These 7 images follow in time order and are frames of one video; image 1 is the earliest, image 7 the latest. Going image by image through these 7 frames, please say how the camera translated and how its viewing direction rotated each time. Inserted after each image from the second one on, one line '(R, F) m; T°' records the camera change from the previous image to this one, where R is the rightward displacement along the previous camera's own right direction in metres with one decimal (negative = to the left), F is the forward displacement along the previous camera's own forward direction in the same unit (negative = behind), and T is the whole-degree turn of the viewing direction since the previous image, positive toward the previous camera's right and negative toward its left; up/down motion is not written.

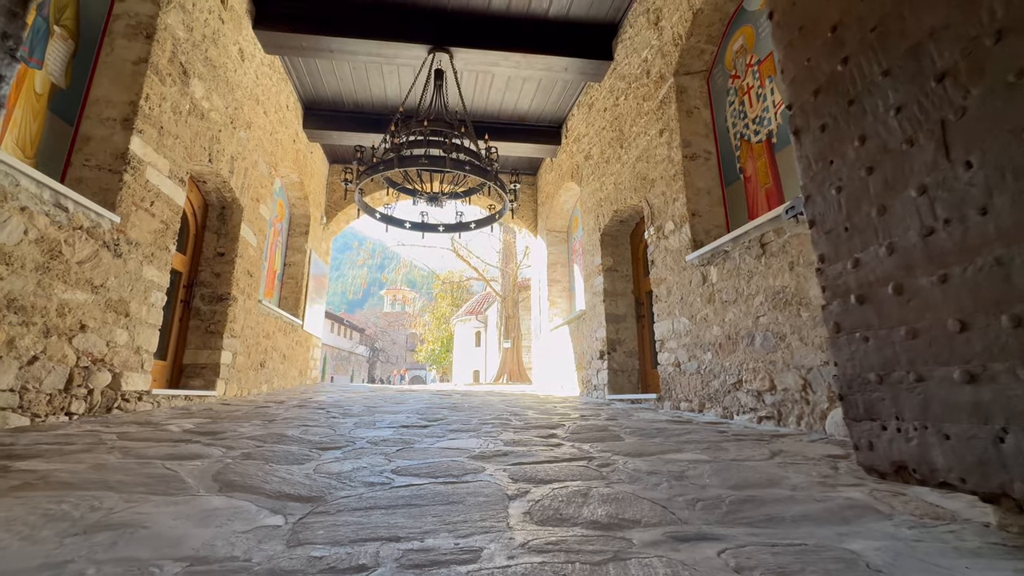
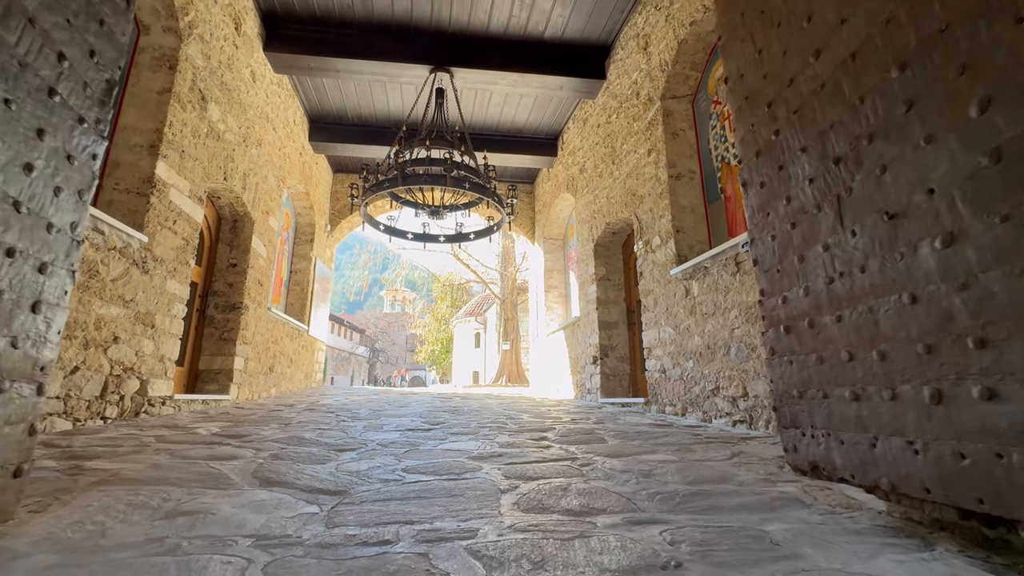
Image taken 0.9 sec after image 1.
(0.0, -0.3) m; 0°
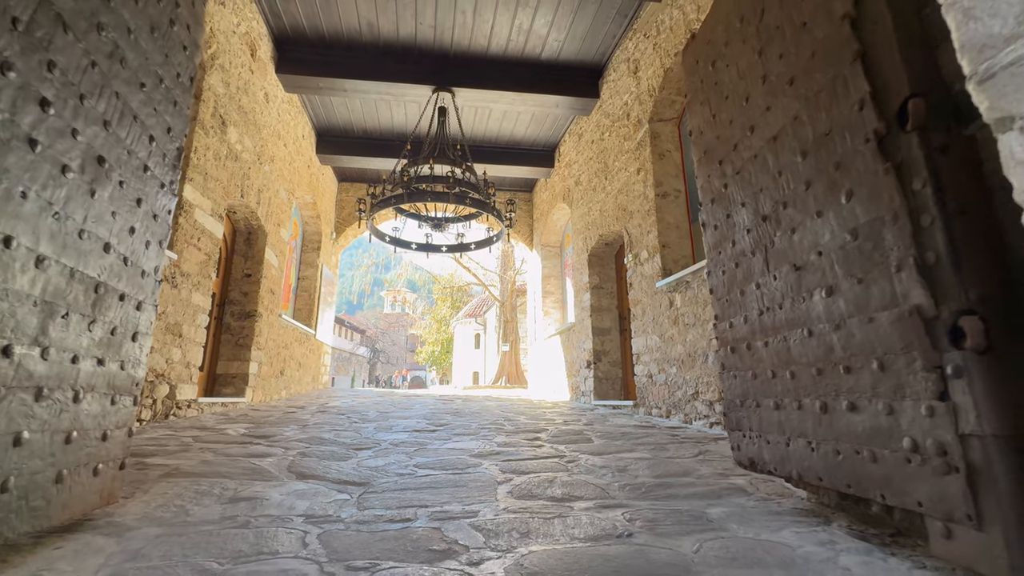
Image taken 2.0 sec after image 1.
(0.0, -0.3) m; 0°
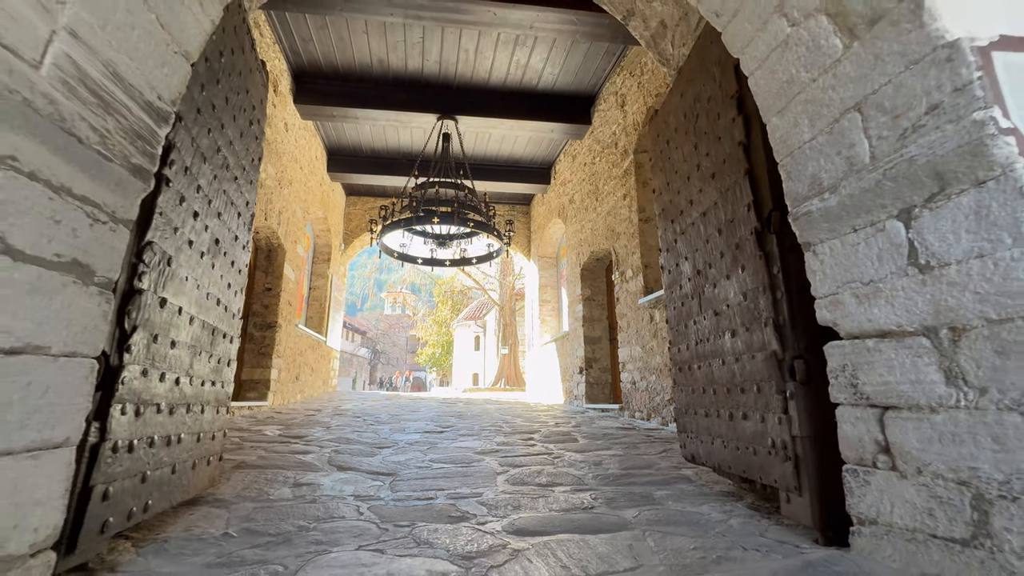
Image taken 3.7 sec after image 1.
(0.0, -0.5) m; 0°
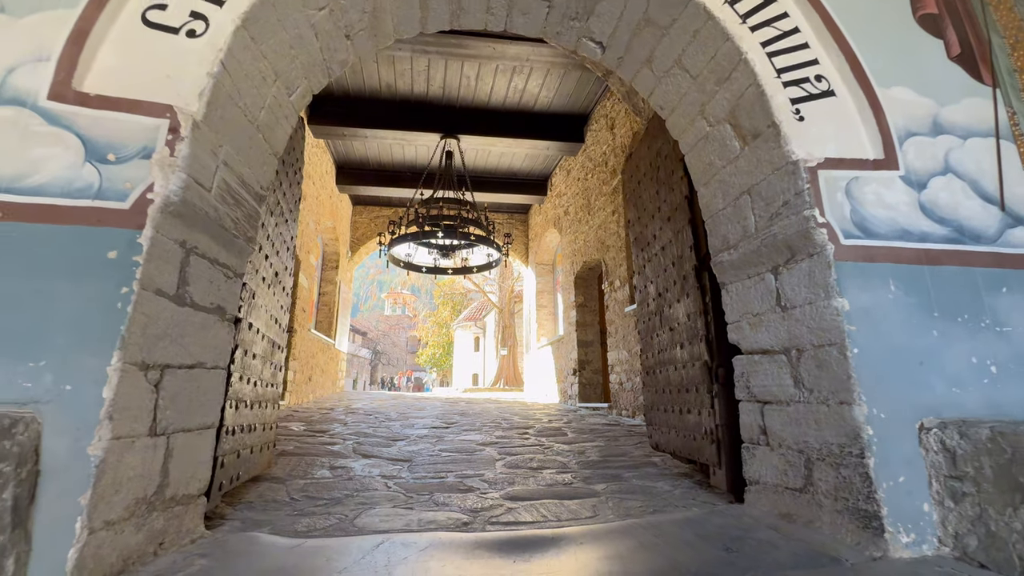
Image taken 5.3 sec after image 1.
(0.0, -0.5) m; 0°
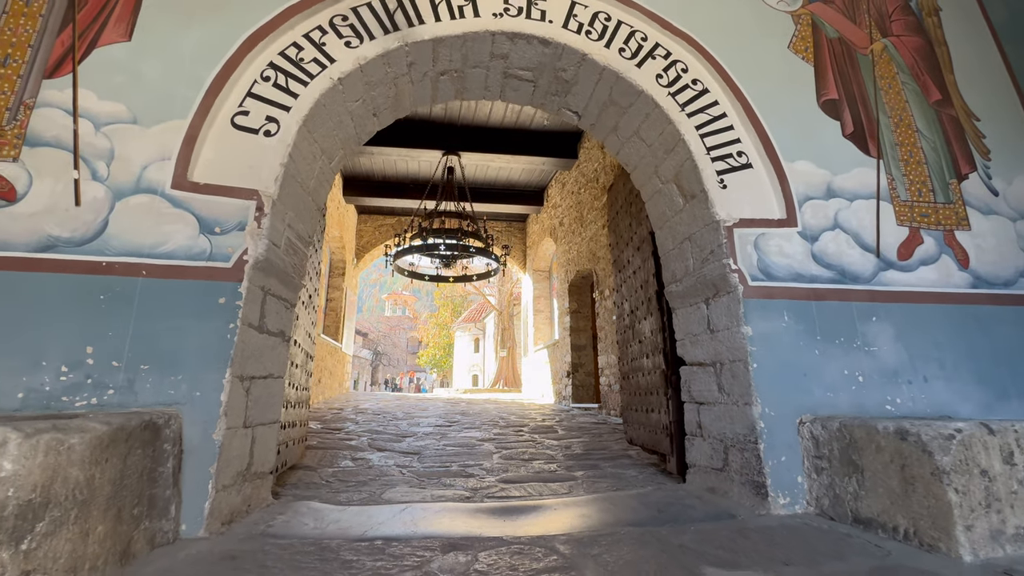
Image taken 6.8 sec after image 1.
(0.0, -0.5) m; 0°
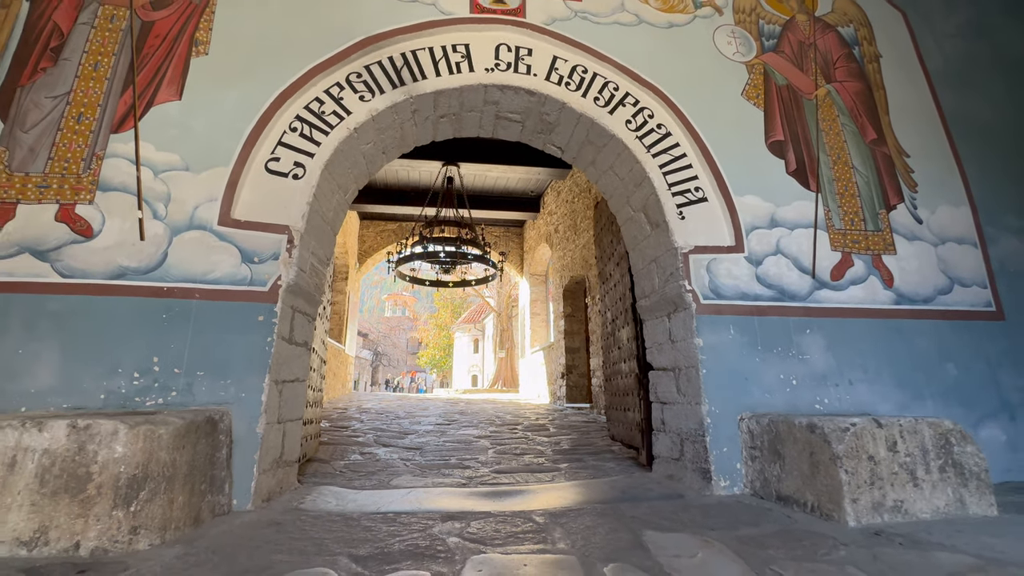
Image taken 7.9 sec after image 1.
(+0.1, -0.3) m; 0°
